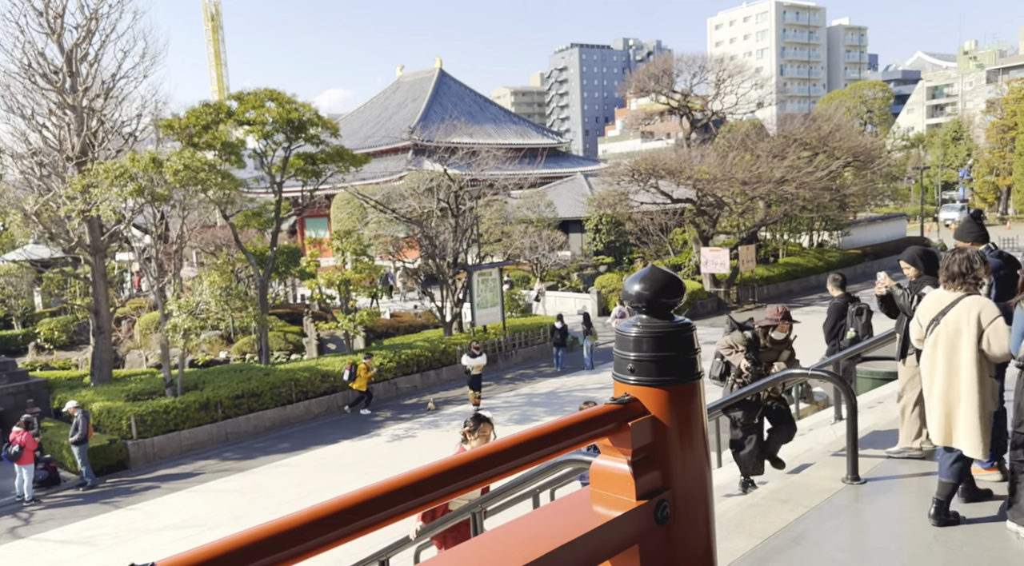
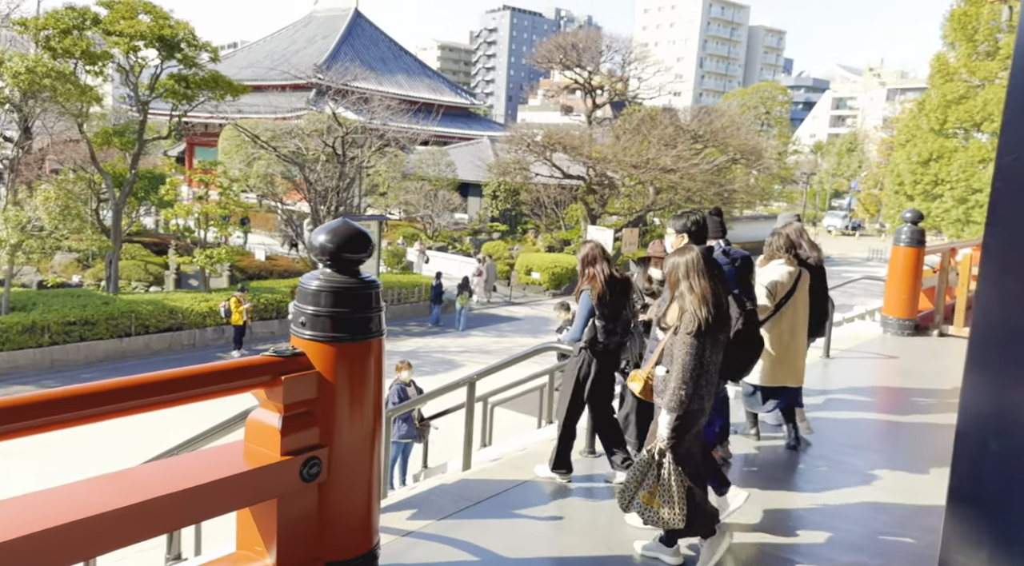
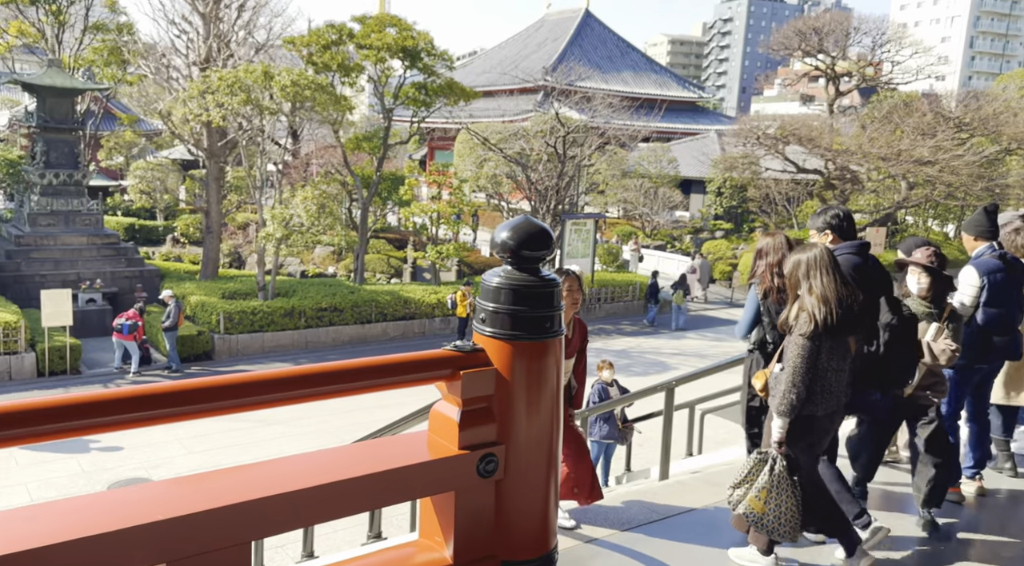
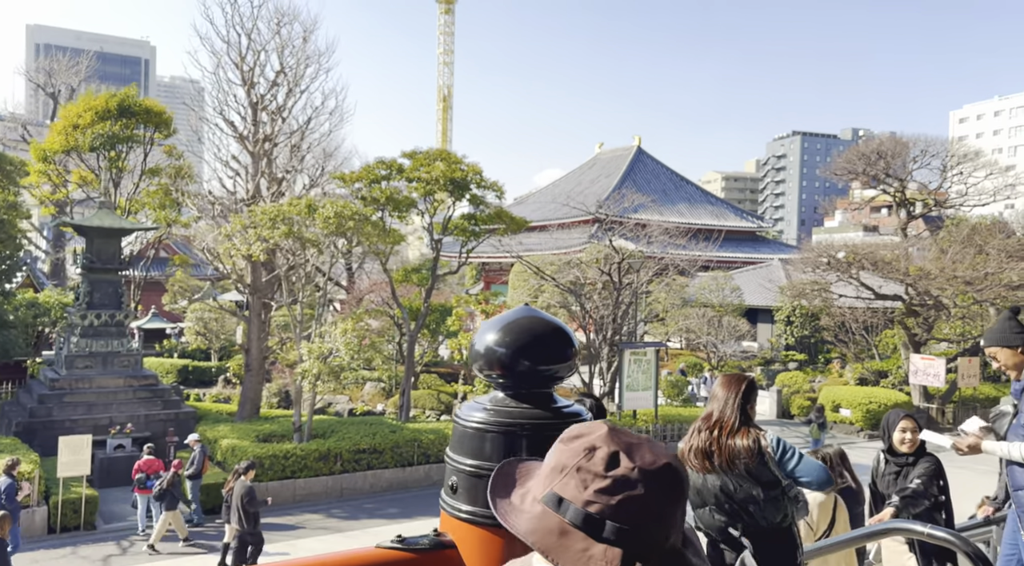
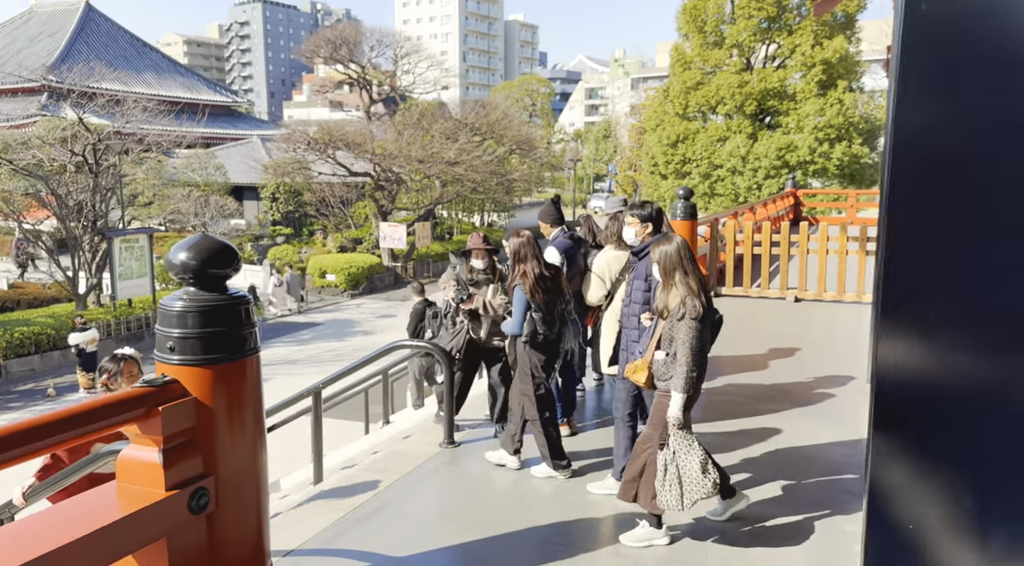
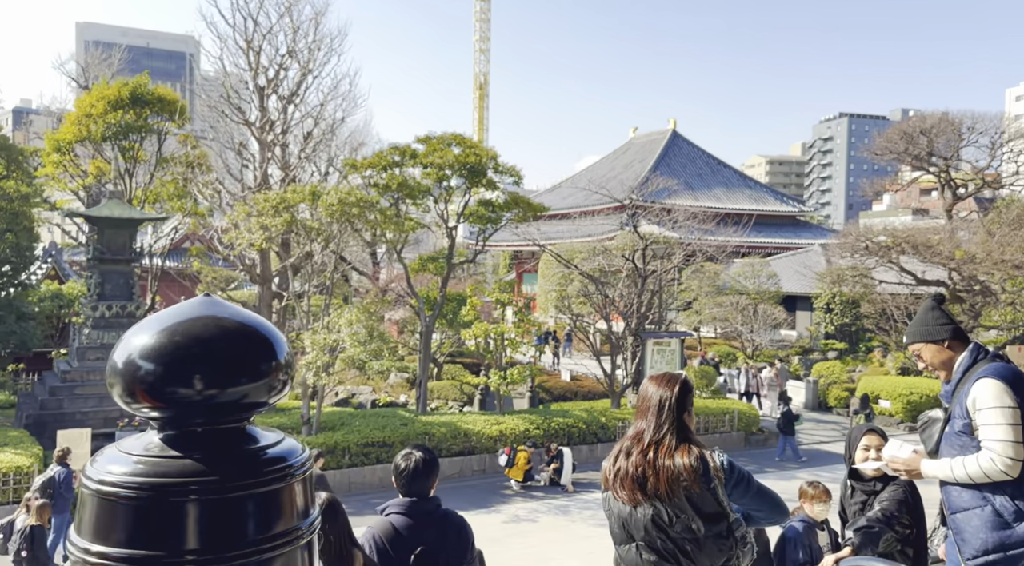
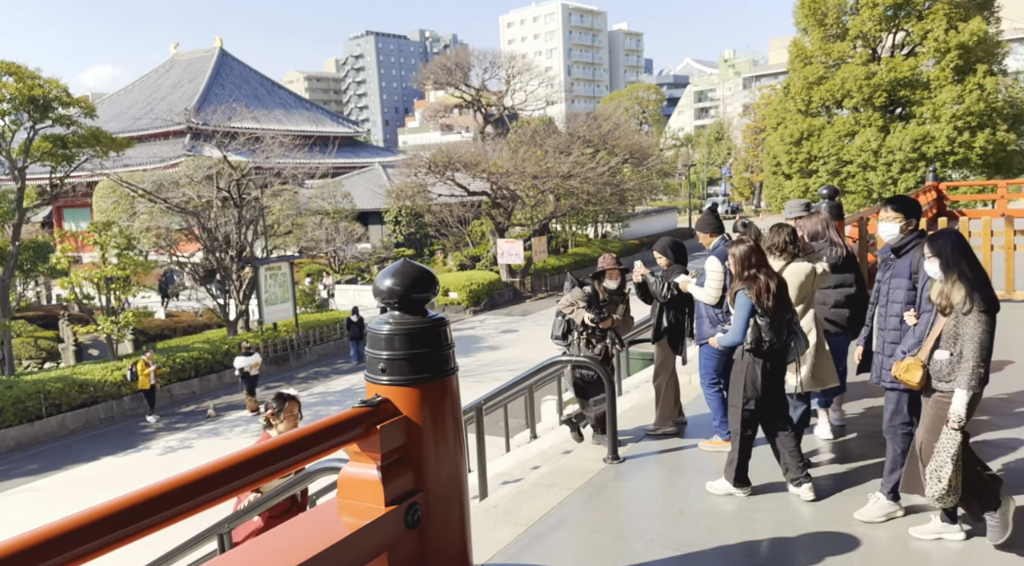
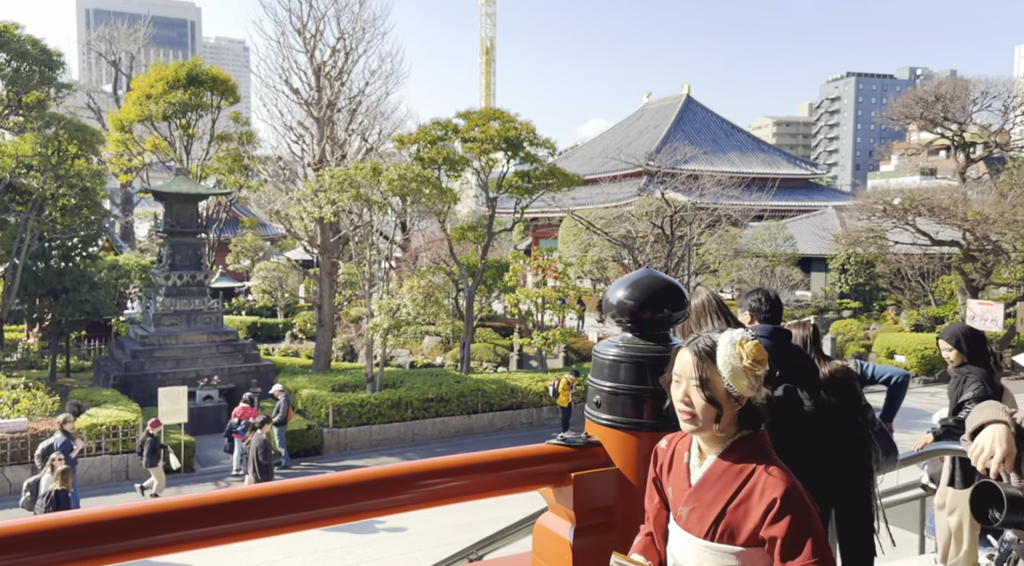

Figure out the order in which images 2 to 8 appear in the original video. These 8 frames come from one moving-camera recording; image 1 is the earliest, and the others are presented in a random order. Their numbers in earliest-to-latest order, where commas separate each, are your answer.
7, 5, 2, 3, 8, 4, 6
